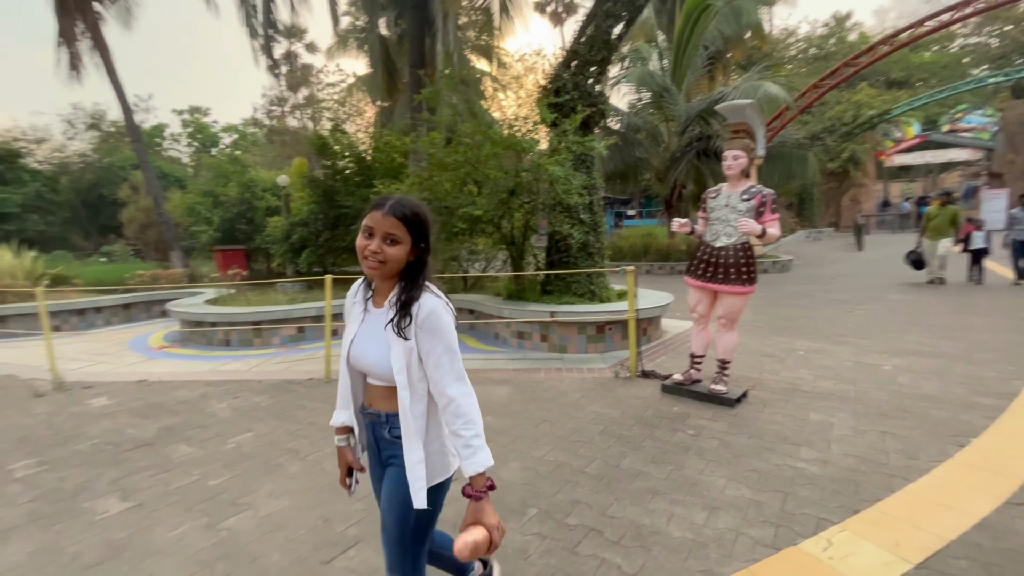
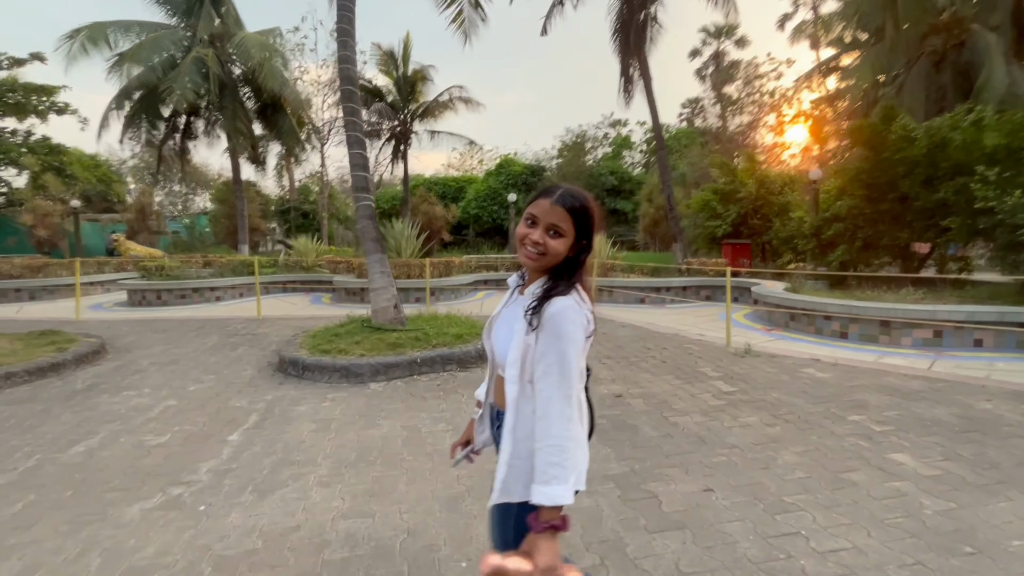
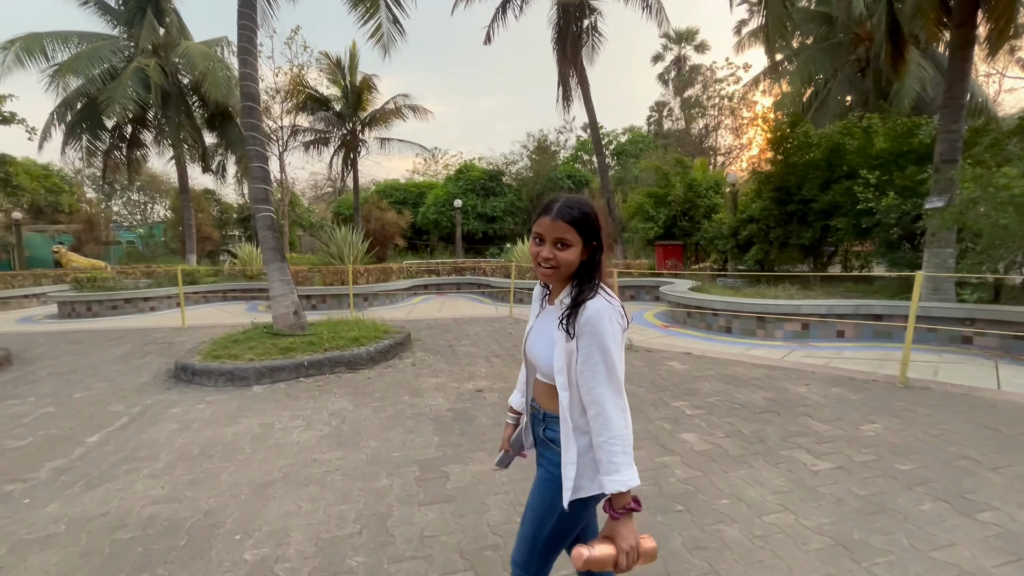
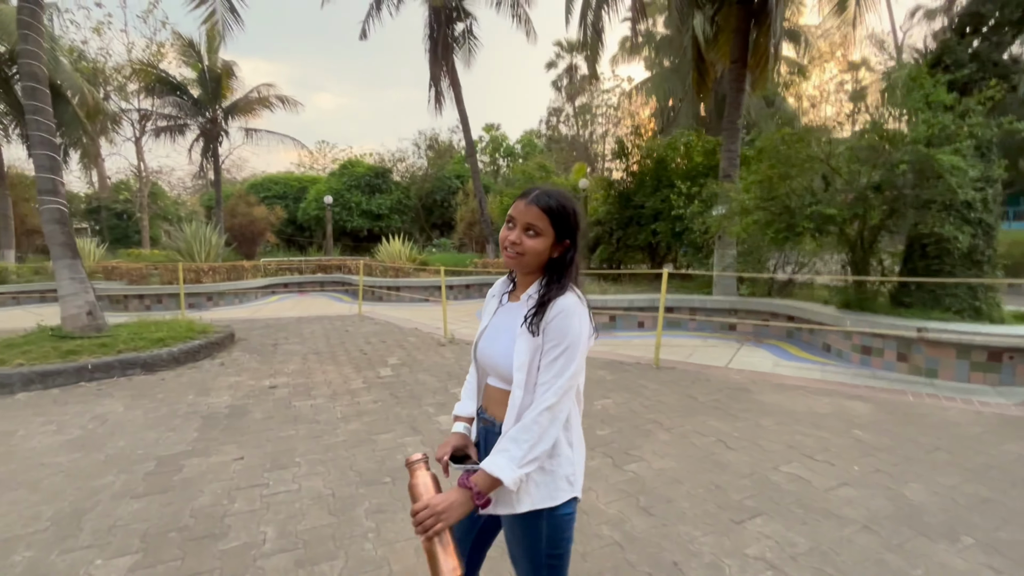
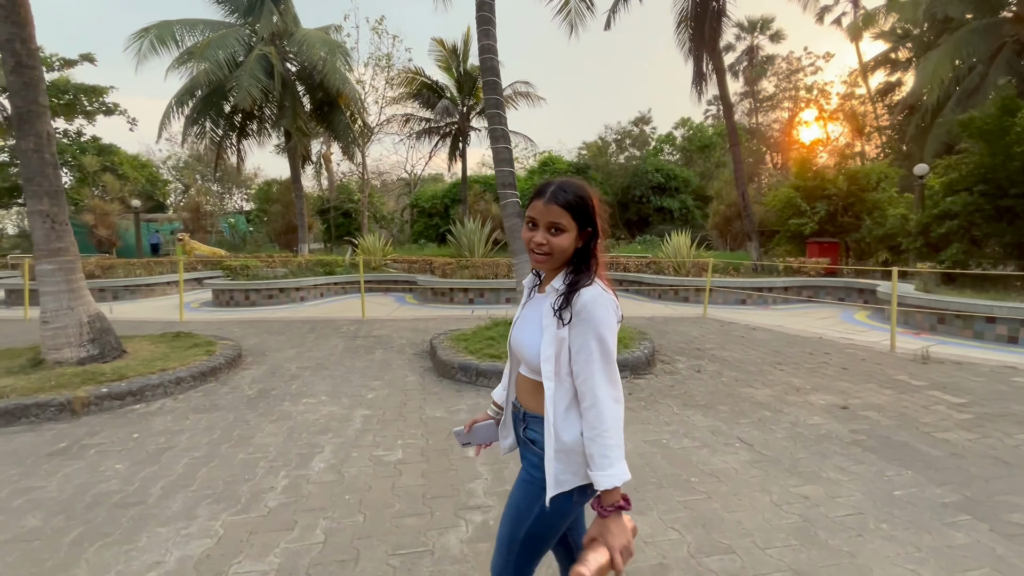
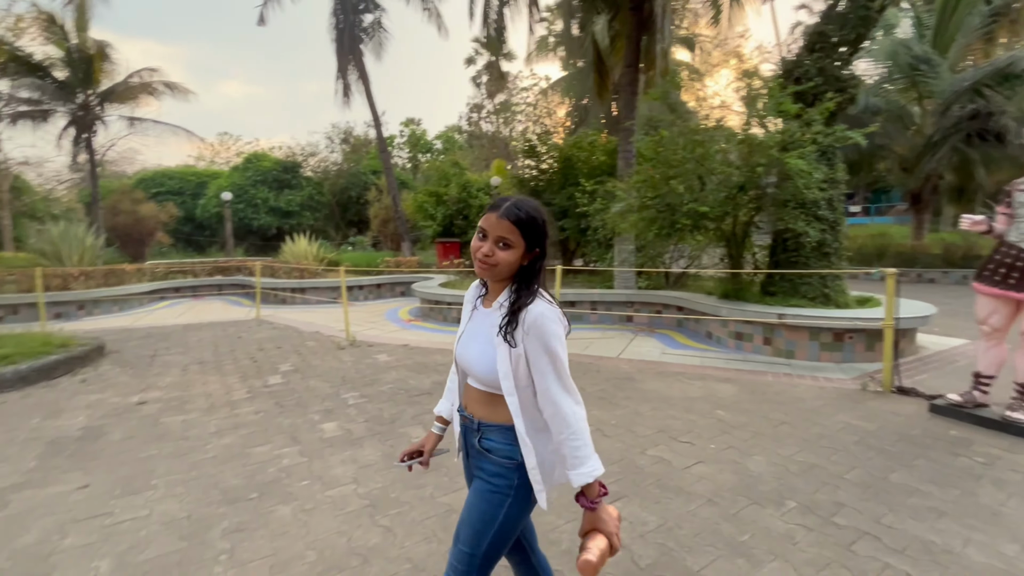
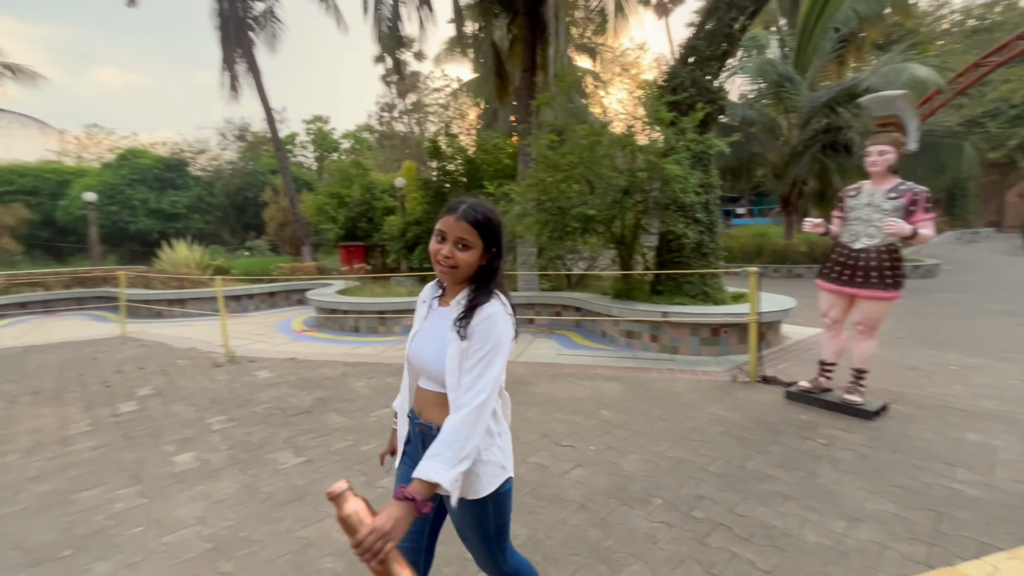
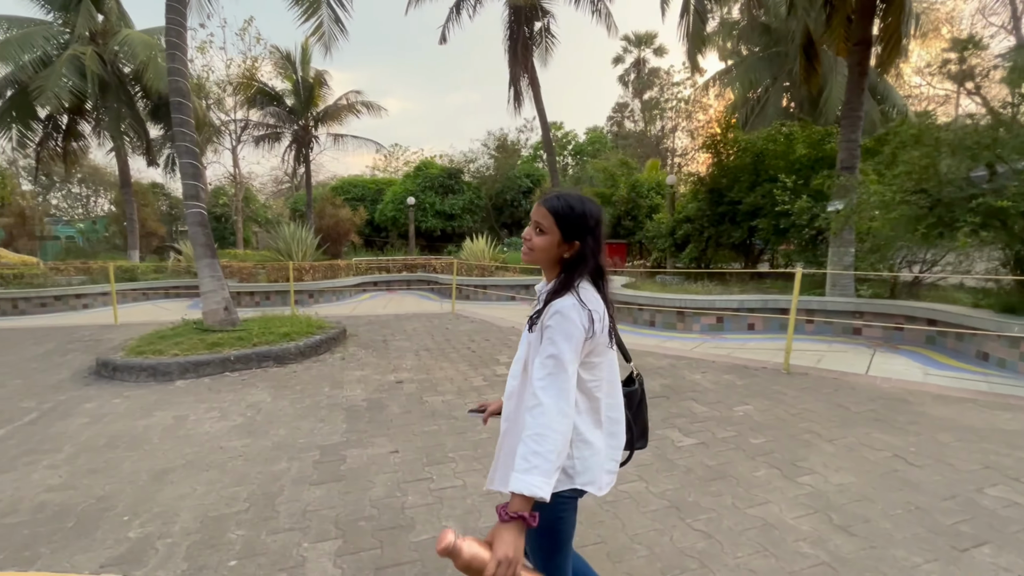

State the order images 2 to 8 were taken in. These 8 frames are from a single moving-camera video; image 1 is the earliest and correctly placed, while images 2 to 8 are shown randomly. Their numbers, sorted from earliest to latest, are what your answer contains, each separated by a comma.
7, 6, 4, 8, 3, 2, 5
